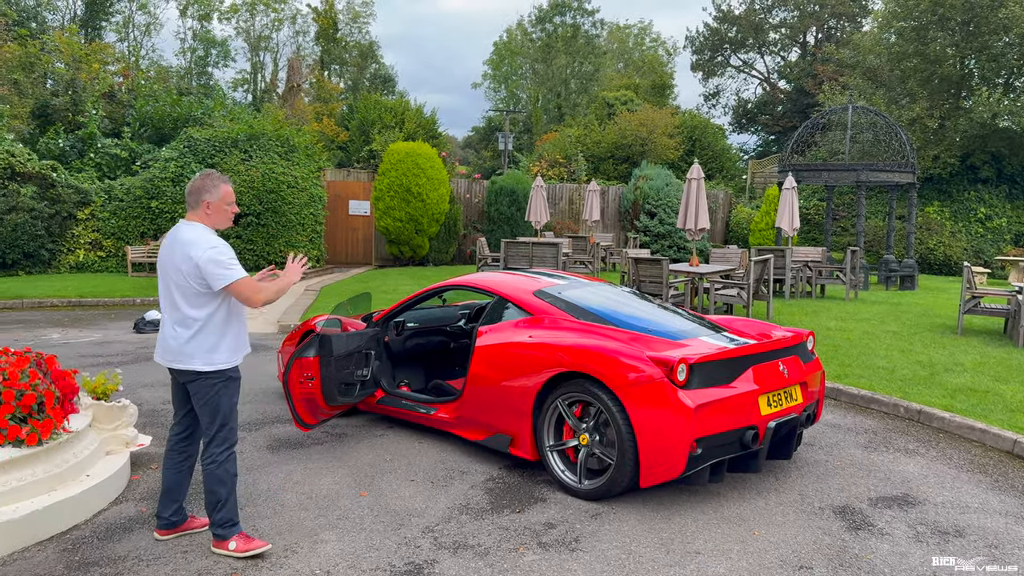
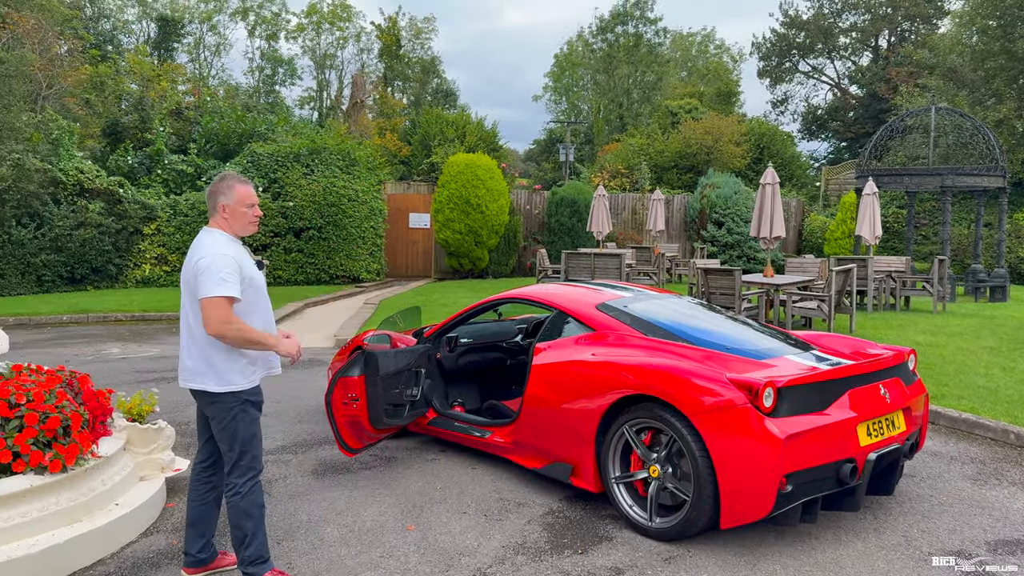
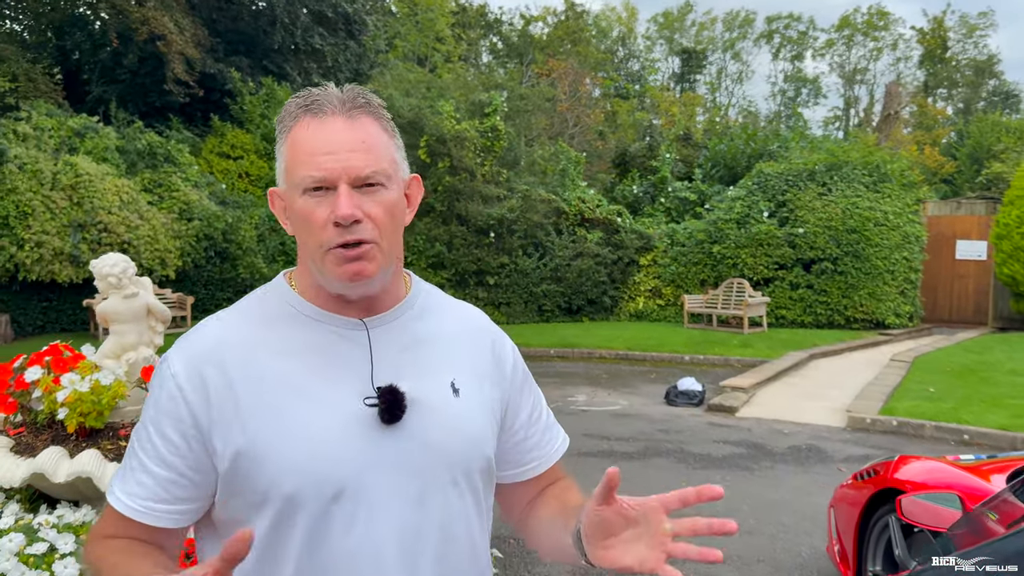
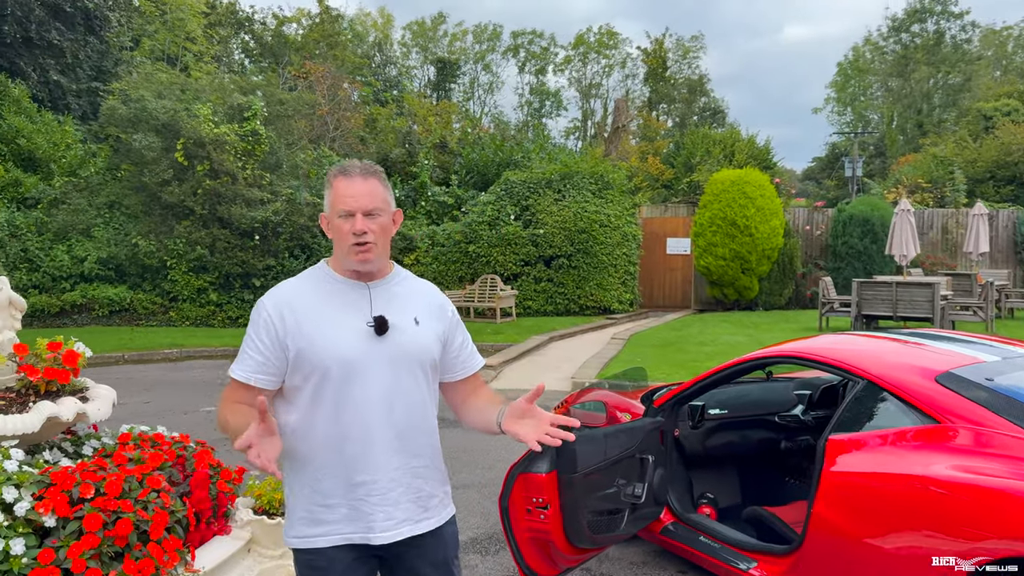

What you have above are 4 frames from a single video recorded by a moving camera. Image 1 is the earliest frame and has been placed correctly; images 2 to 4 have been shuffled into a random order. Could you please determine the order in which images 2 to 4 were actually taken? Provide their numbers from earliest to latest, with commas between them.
2, 4, 3
